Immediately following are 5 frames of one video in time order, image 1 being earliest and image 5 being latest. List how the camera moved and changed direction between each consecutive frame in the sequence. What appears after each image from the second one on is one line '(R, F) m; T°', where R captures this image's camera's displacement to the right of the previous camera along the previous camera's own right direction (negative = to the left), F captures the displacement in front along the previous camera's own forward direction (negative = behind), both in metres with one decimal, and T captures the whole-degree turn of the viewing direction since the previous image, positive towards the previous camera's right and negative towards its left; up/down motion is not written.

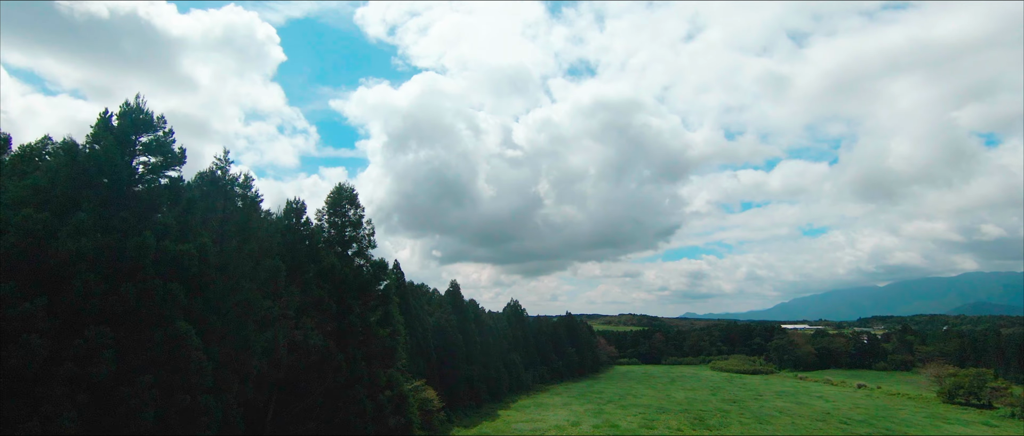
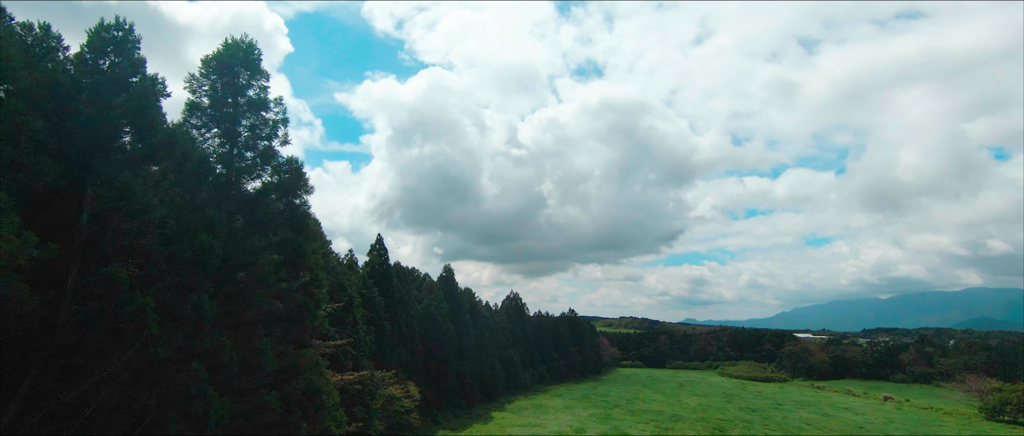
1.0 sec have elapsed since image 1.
(+0.1, +6.2) m; 0°
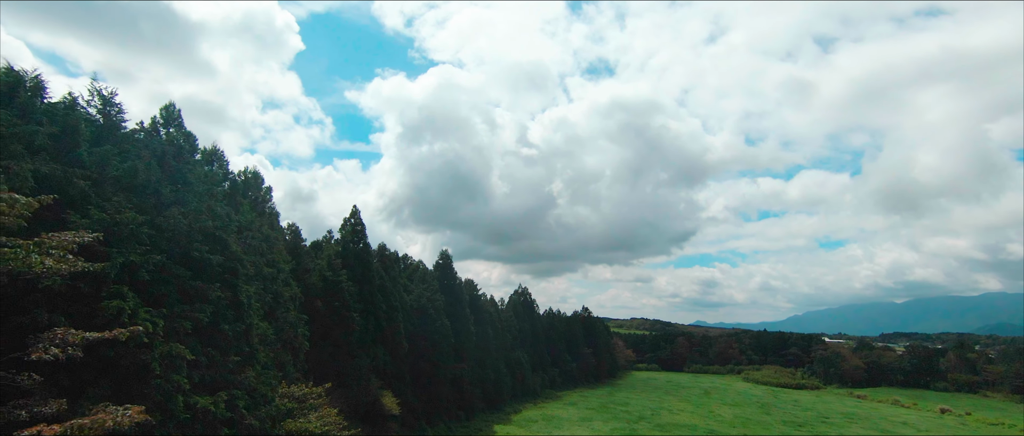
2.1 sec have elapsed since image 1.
(+0.1, +7.9) m; -1°
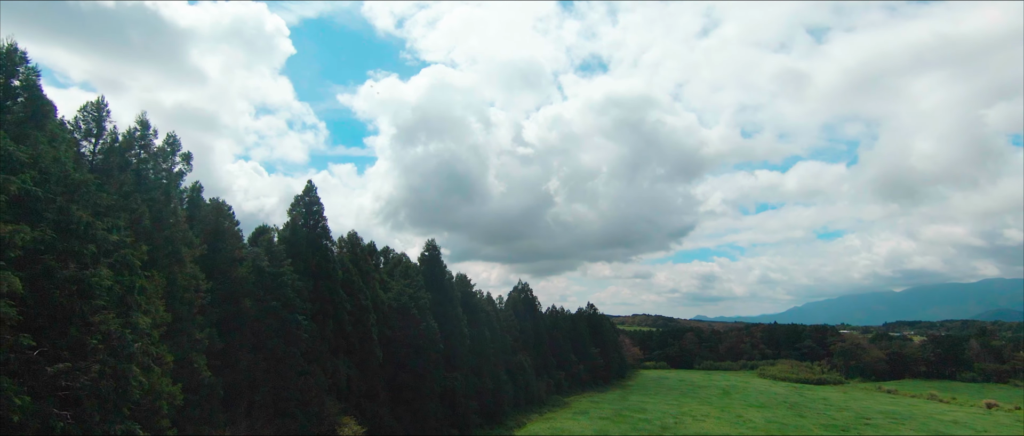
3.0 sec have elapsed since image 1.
(+0.1, +6.5) m; 0°
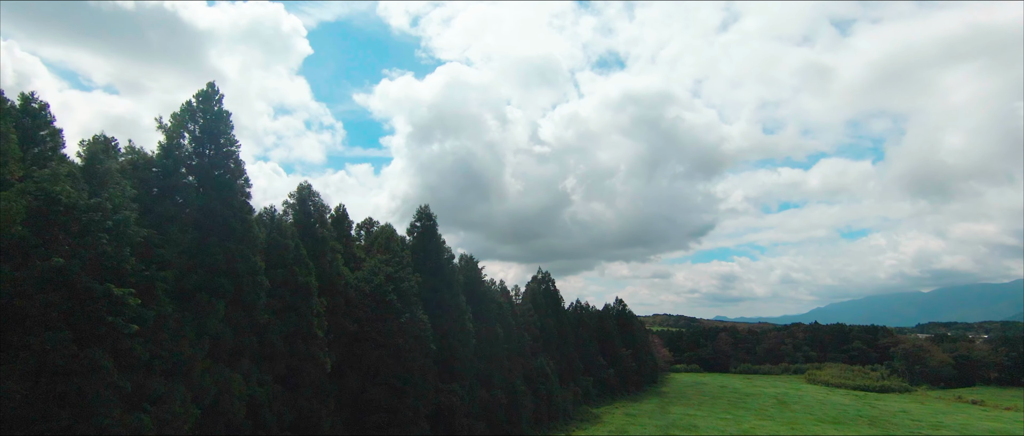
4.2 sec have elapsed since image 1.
(-0.2, +9.7) m; -2°
